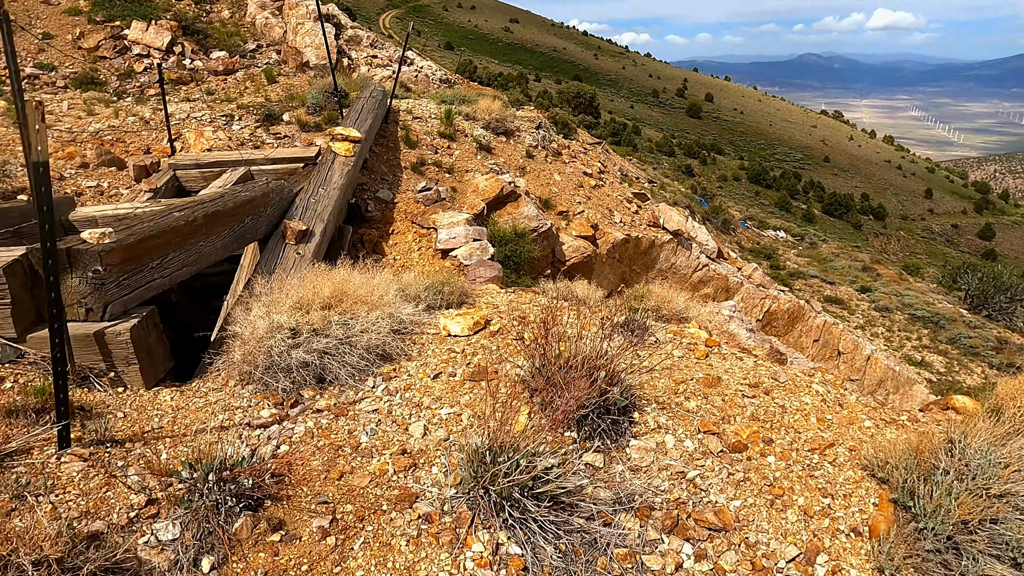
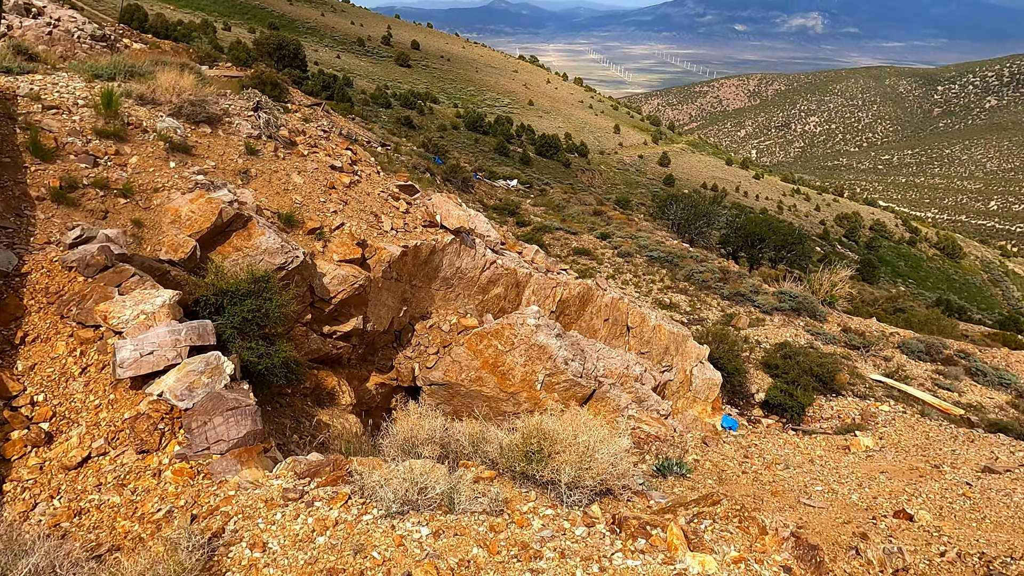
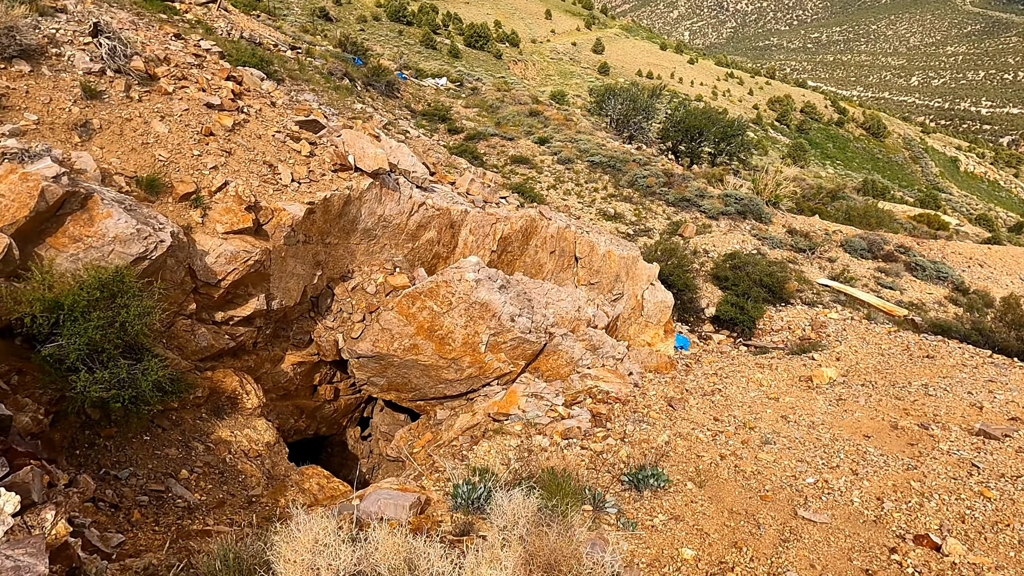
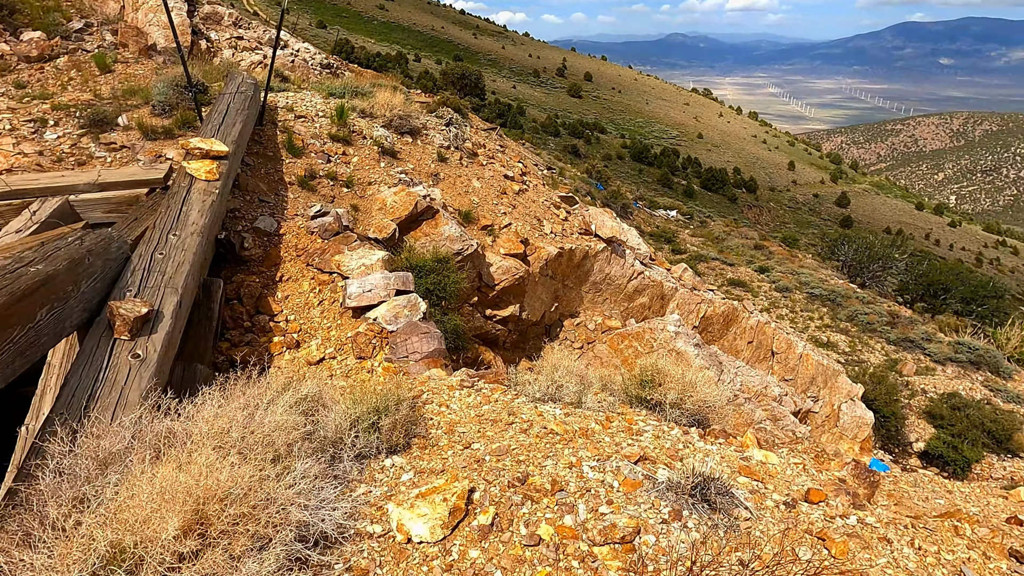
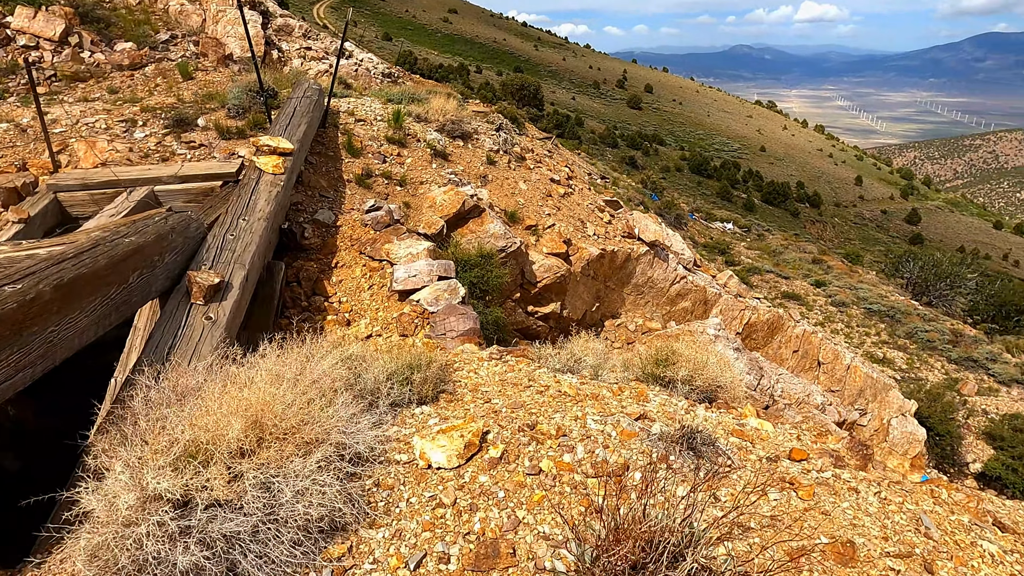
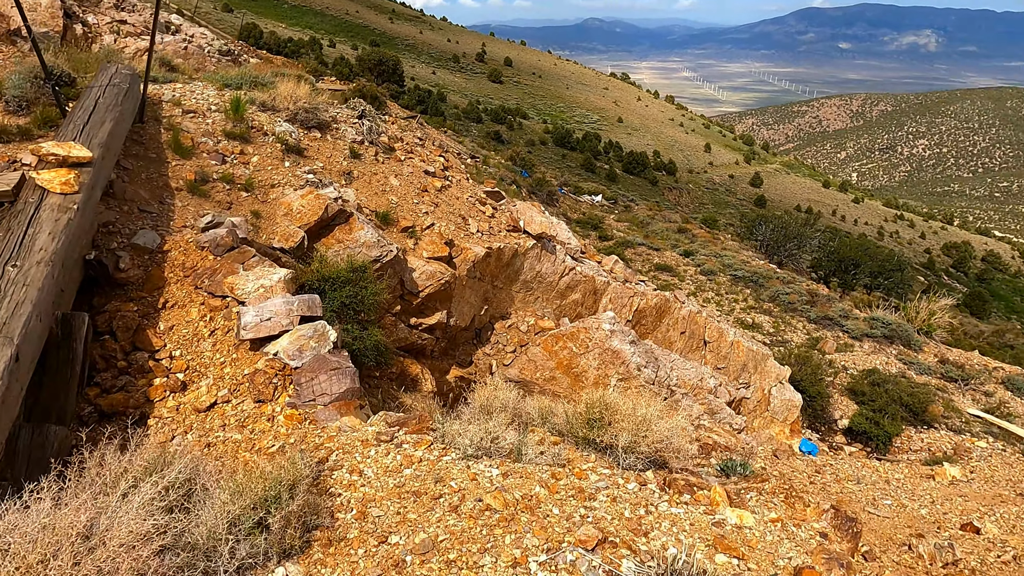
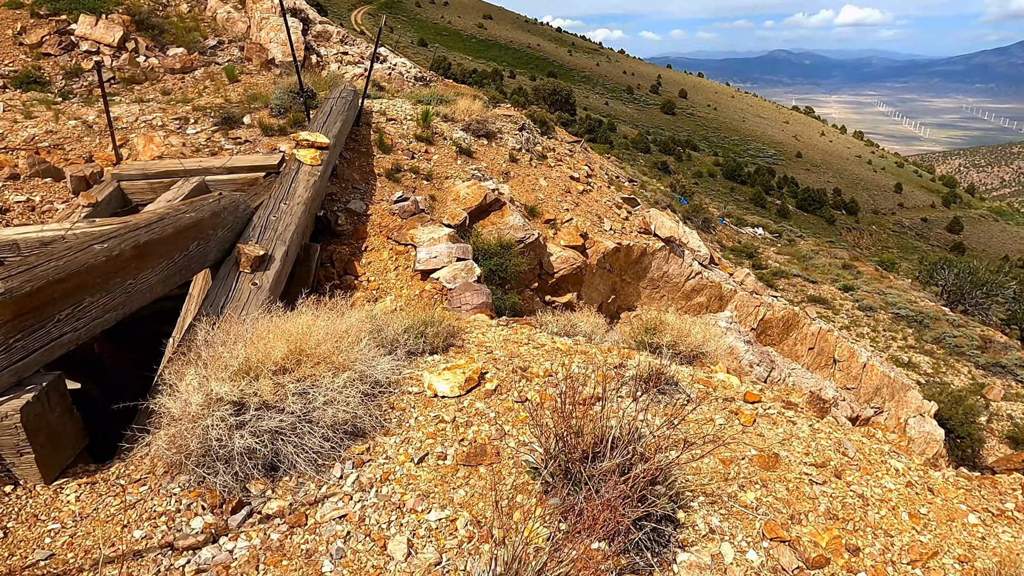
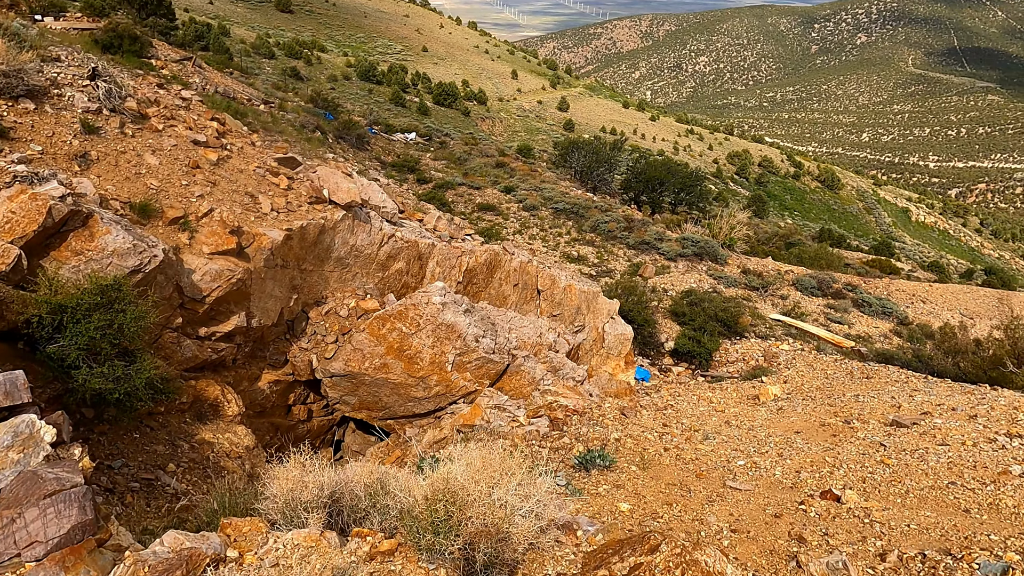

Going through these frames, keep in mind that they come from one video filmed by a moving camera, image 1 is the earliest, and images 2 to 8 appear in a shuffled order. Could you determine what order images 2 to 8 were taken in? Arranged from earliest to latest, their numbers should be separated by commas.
7, 5, 4, 6, 2, 8, 3
